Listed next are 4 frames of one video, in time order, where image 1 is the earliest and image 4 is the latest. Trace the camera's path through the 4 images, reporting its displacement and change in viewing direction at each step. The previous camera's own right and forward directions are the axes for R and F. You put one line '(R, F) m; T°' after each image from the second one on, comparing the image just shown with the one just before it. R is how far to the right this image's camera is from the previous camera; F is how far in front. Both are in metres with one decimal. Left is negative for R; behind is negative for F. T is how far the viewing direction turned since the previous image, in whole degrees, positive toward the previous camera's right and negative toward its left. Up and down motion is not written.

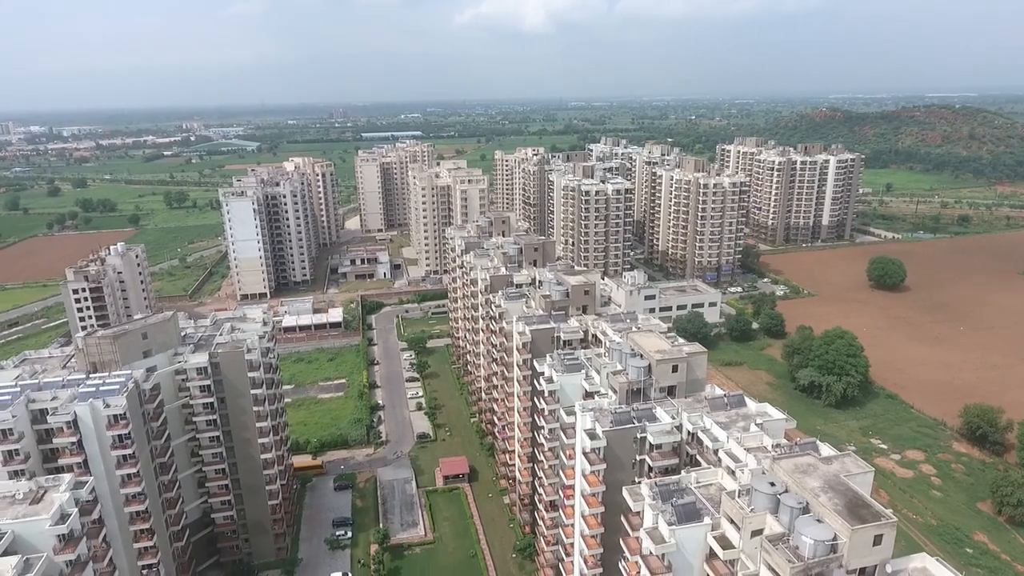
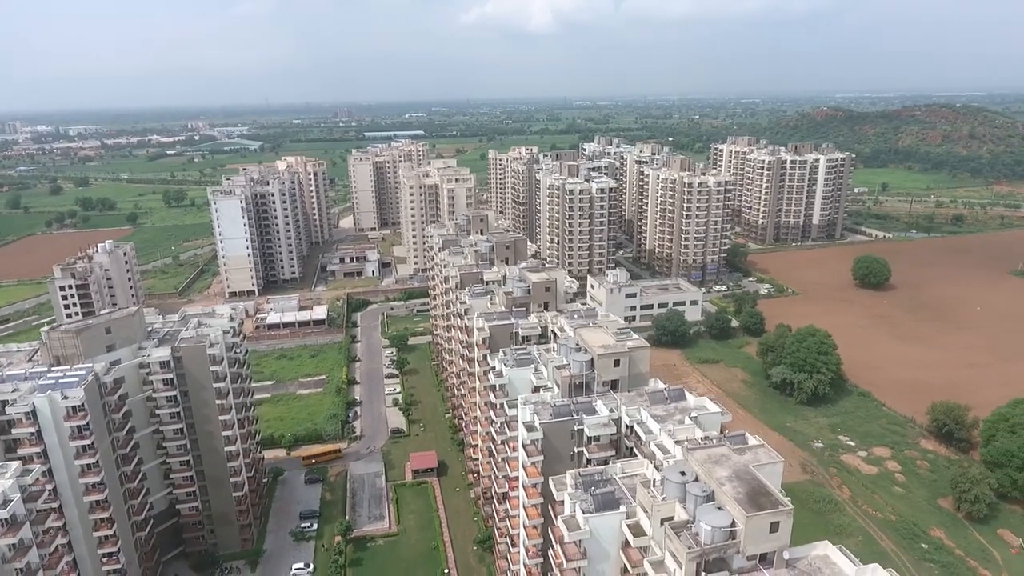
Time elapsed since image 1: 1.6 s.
(+2.6, -0.6) m; -1°
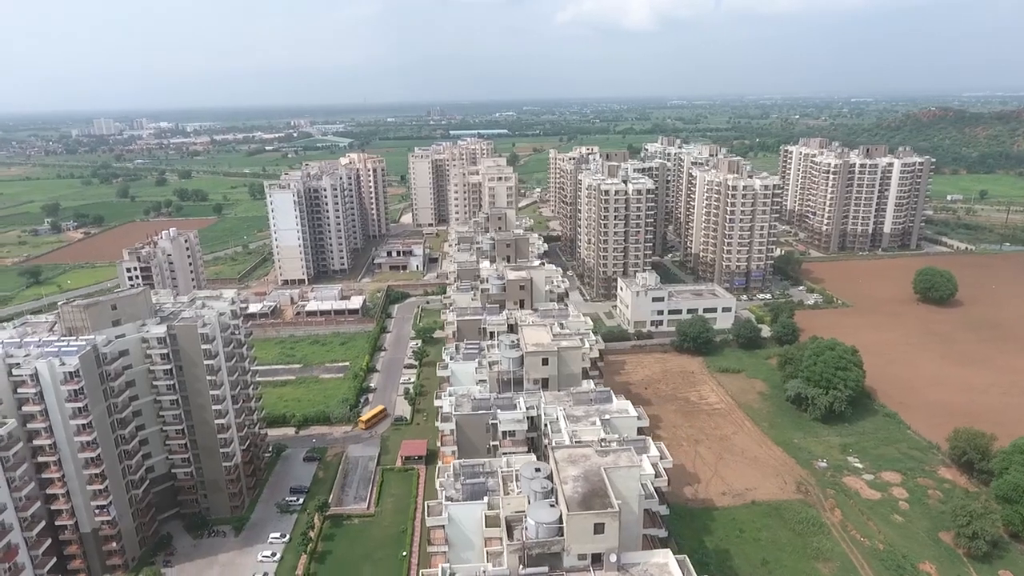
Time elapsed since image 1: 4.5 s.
(+6.6, -0.2) m; -8°
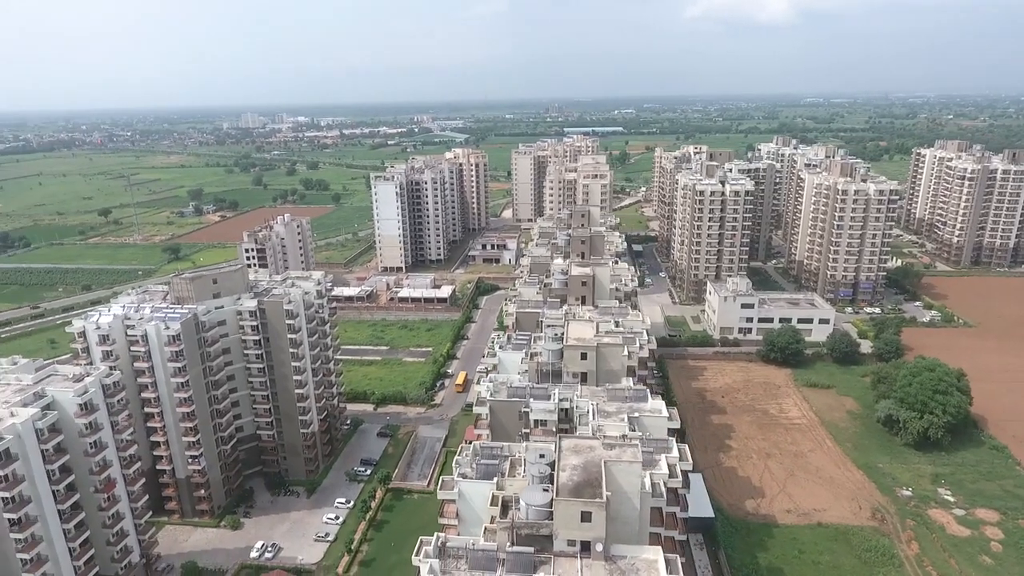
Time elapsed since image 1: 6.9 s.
(+2.9, -0.4) m; -10°
